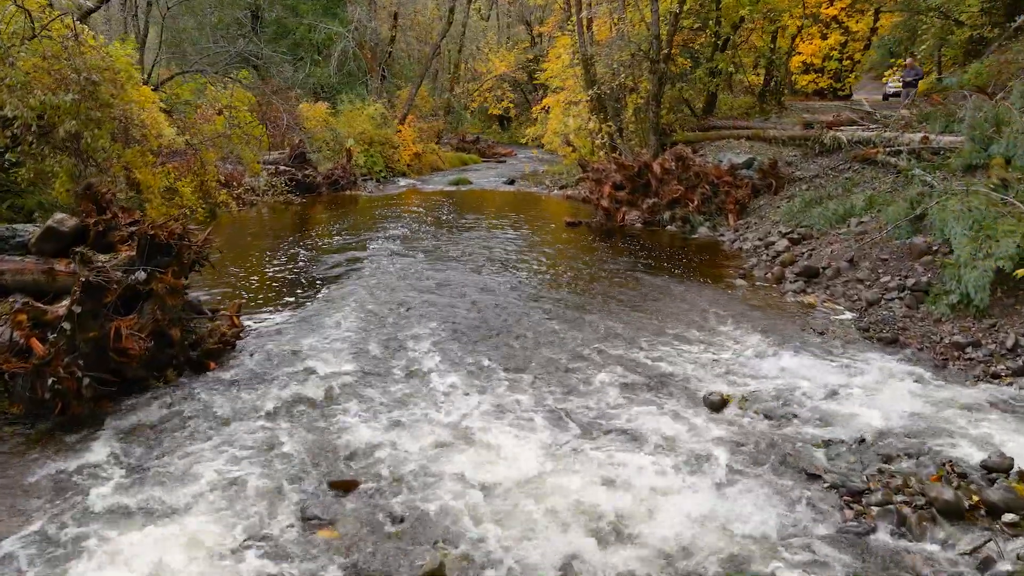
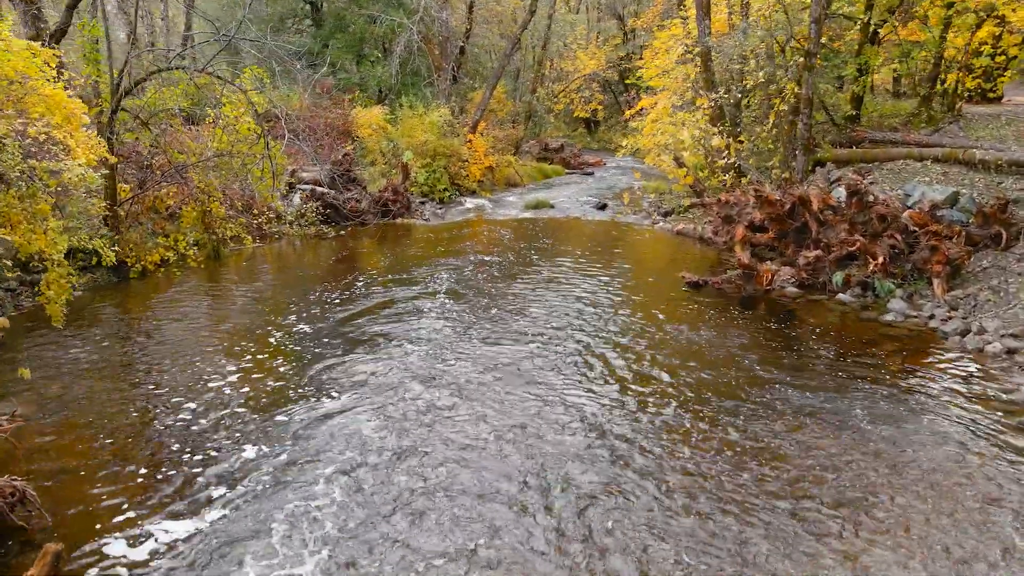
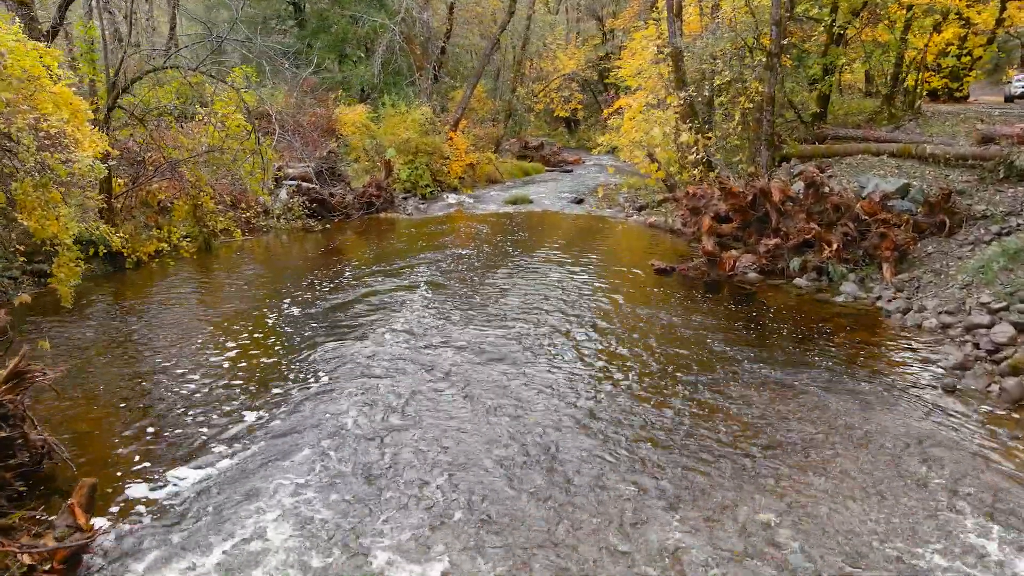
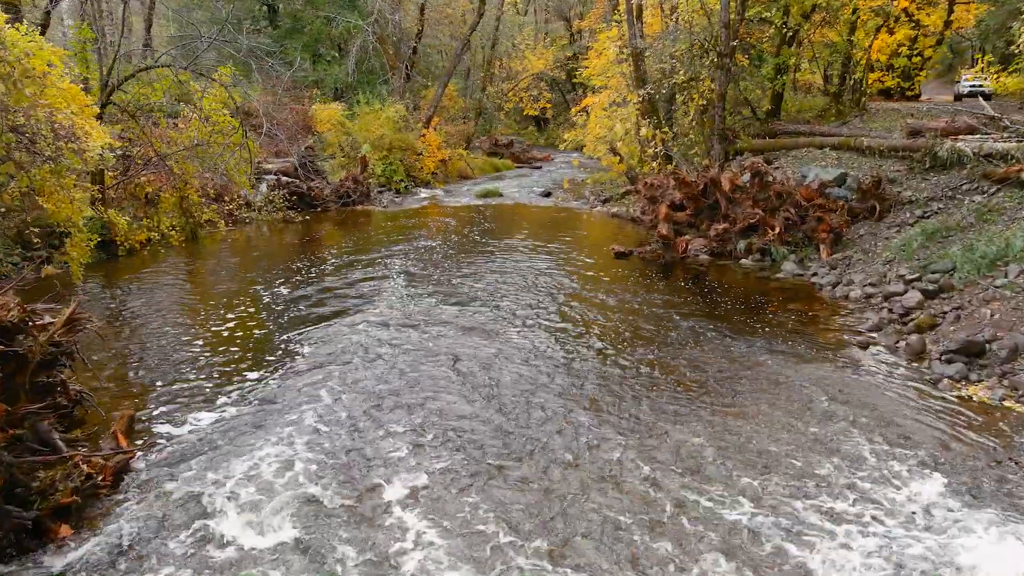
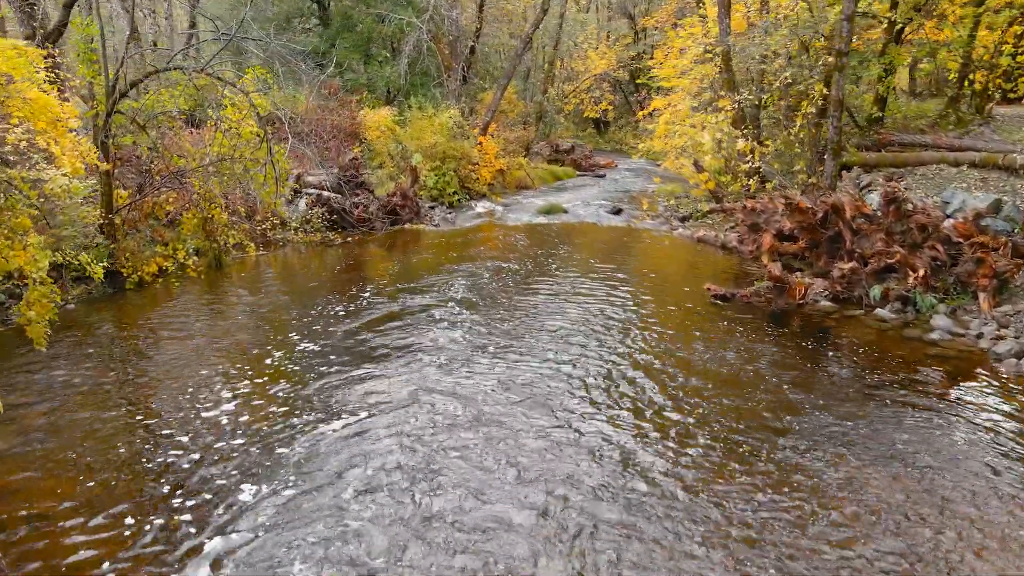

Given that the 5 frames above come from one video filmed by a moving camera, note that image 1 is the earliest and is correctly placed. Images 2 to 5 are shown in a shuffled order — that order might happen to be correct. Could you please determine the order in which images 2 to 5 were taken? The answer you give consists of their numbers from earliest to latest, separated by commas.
4, 3, 2, 5
